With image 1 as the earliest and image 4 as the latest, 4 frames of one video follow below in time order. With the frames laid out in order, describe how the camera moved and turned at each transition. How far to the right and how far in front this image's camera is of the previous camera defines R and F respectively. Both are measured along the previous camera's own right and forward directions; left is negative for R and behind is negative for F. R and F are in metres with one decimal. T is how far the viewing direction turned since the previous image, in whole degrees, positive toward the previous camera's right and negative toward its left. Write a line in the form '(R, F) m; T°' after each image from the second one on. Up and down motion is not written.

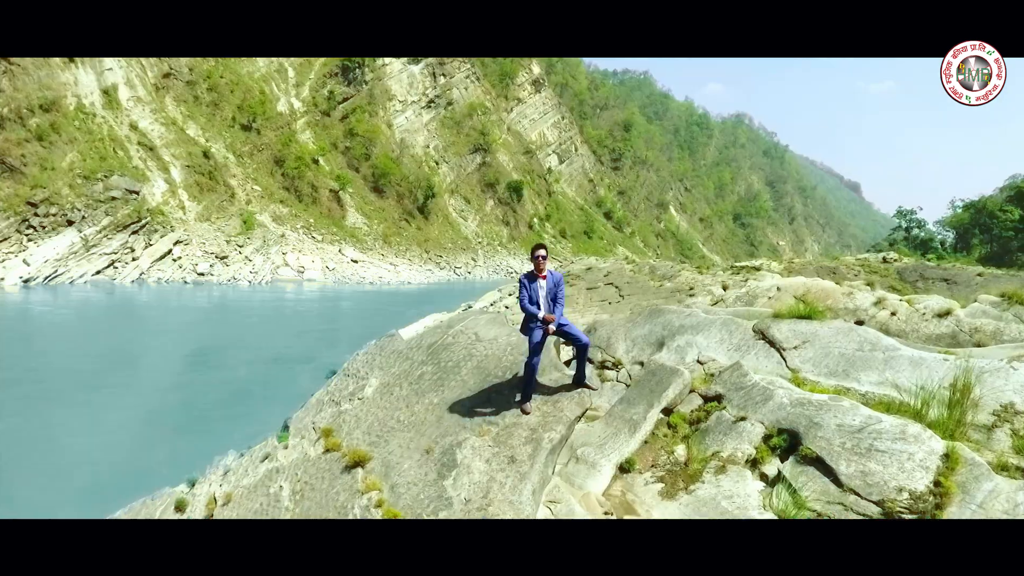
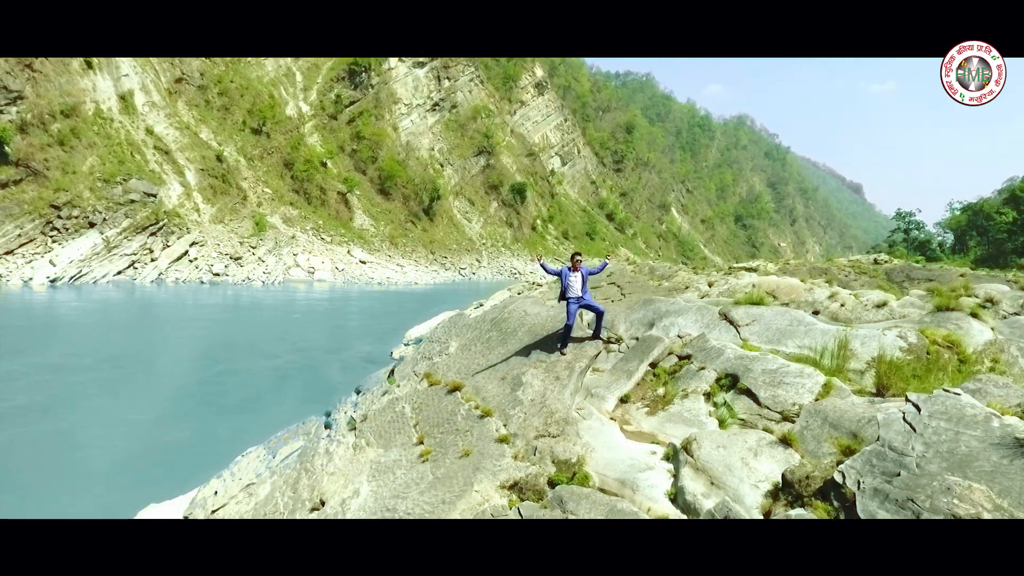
(-0.2, -0.9) m; 0°
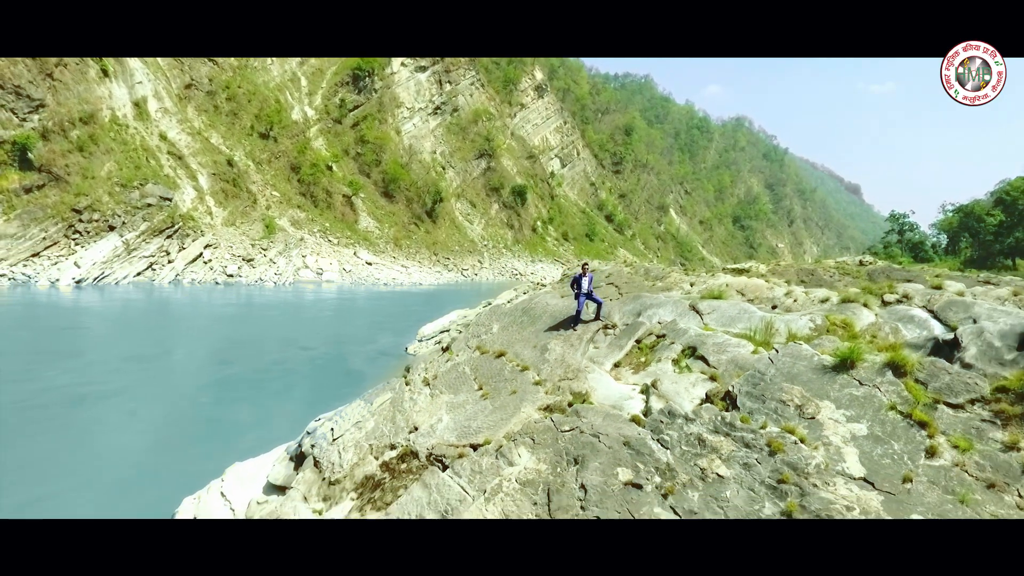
(-0.2, -1.2) m; 0°
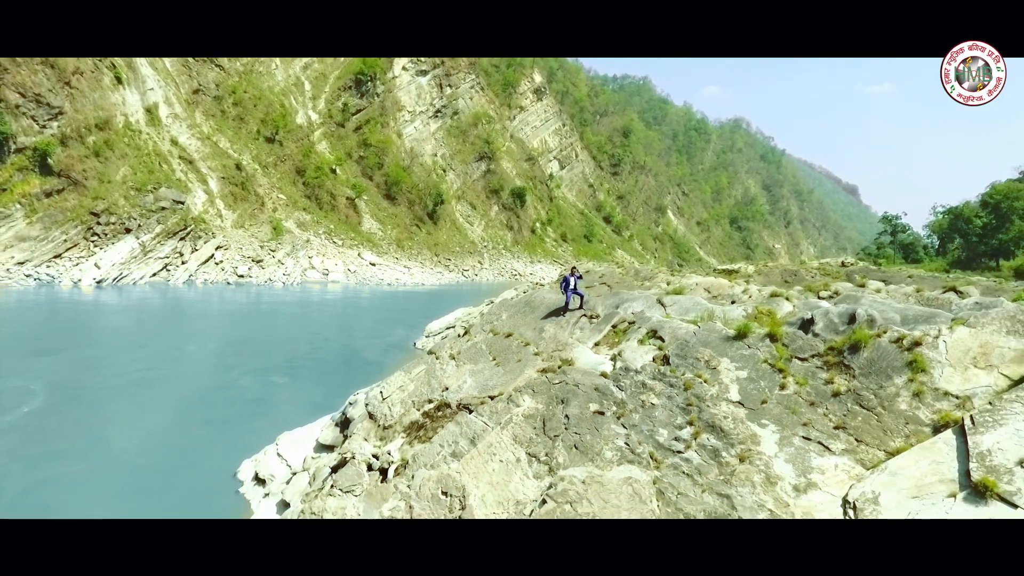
(-0.1, -1.2) m; 0°
